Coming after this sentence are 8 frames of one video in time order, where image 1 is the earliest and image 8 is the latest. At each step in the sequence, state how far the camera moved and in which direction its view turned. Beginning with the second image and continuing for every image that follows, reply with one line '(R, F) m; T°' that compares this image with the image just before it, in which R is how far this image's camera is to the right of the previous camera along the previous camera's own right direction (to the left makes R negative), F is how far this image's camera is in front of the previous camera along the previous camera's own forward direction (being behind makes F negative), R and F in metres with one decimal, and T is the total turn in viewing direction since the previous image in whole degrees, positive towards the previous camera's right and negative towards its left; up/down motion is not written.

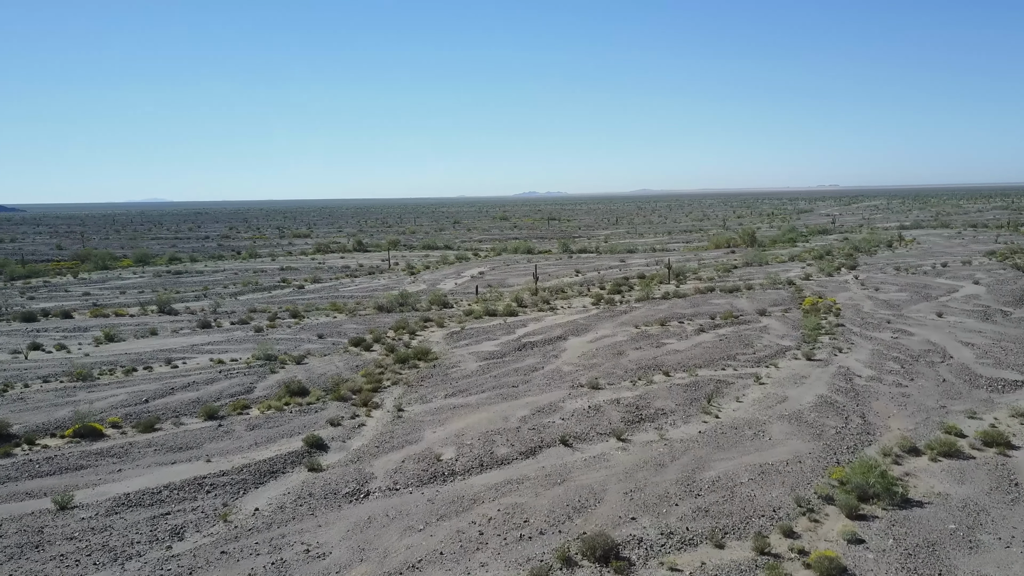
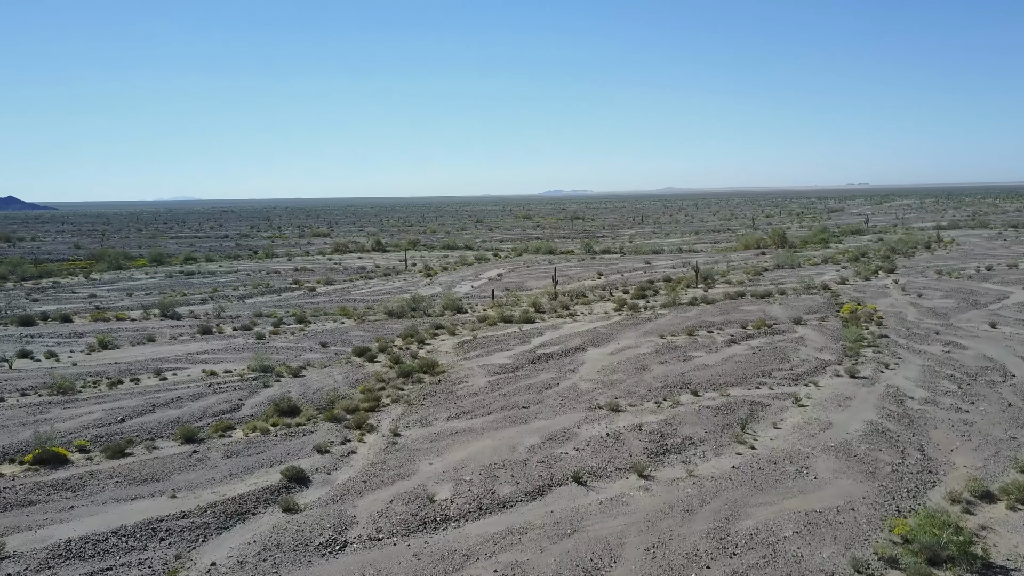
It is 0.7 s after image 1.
(+0.3, +1.9) m; -2°
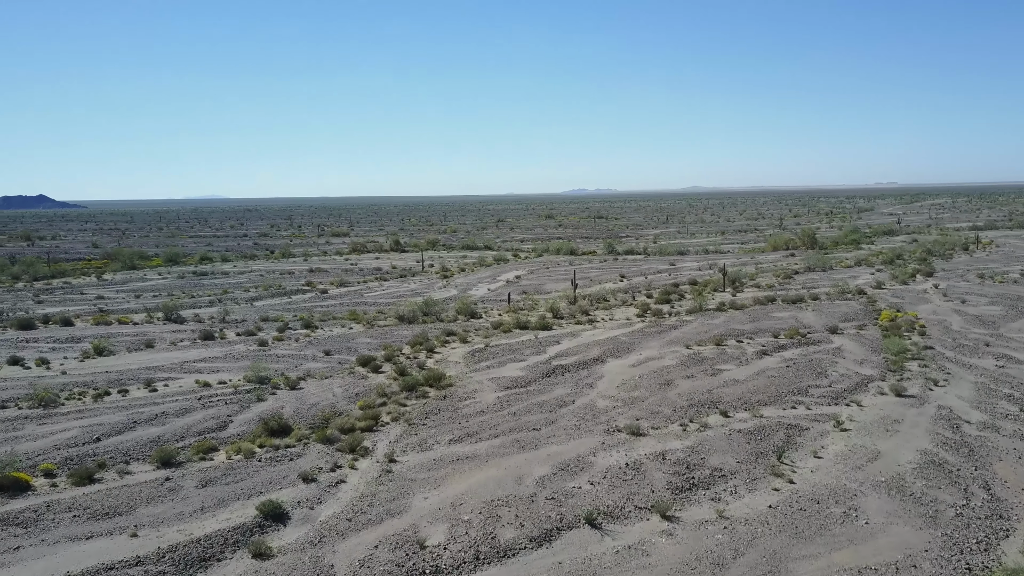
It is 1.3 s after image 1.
(+0.3, +1.6) m; -2°
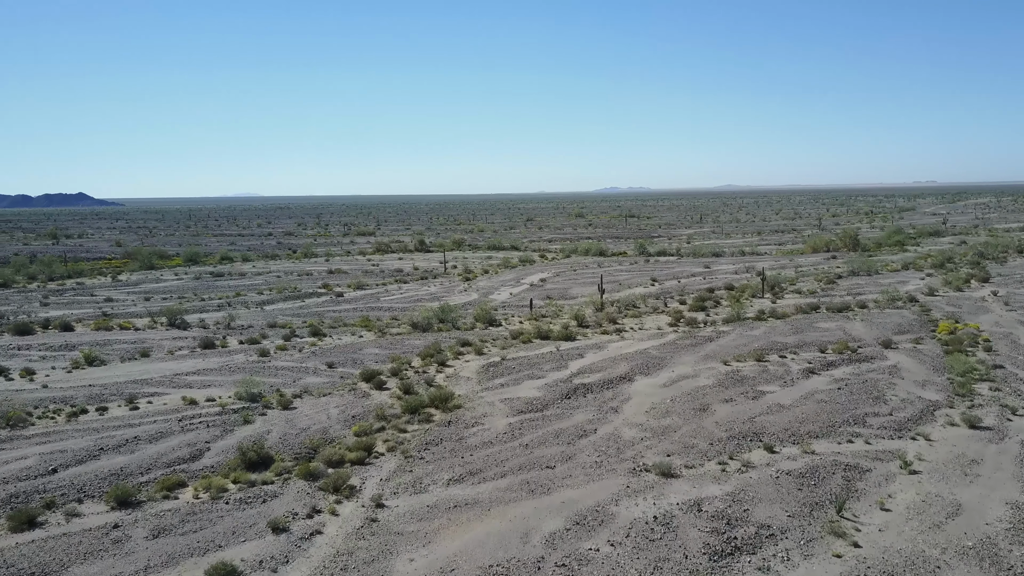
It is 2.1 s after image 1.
(+0.3, +2.2) m; -2°
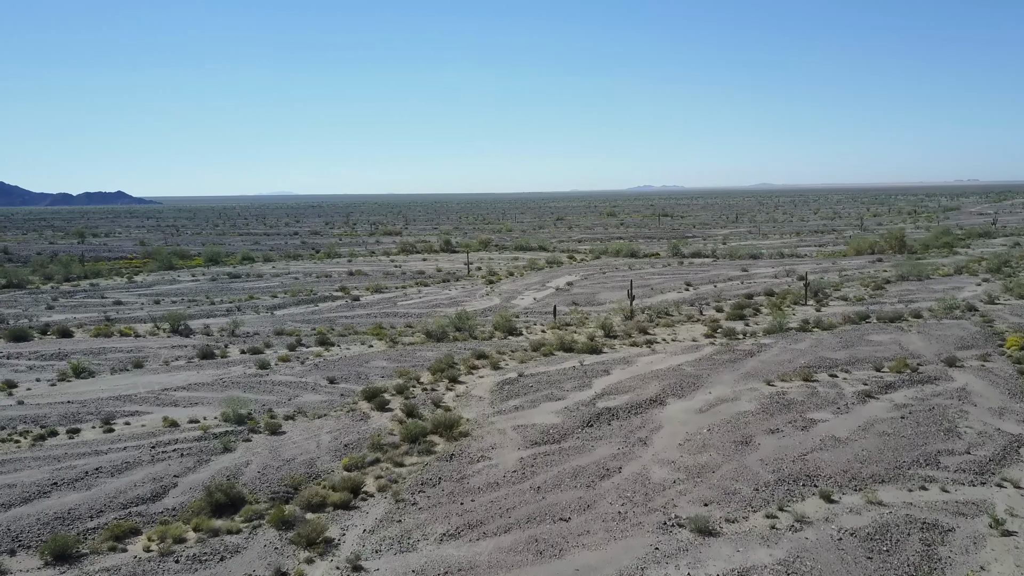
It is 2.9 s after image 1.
(+0.3, +2.2) m; -2°
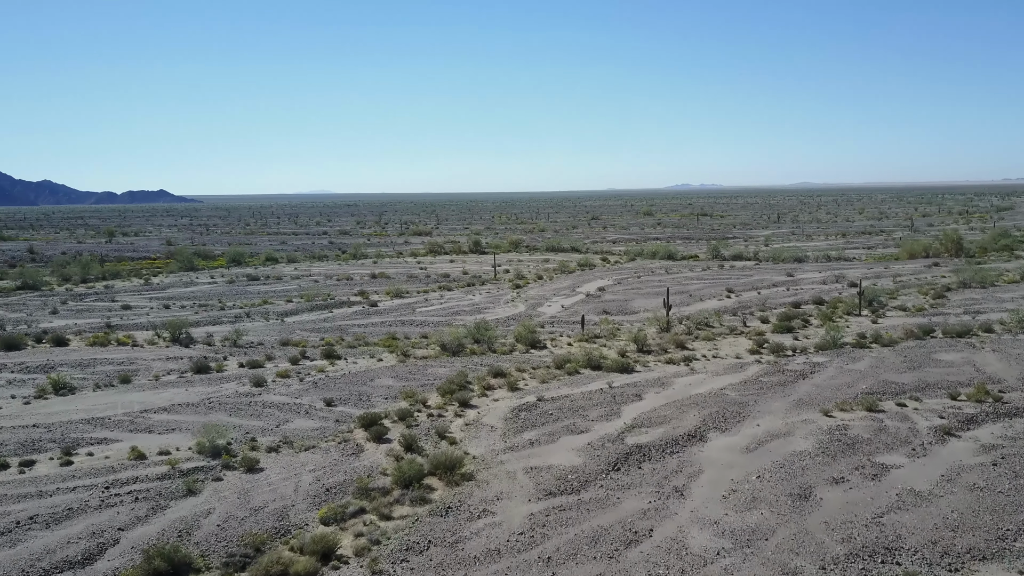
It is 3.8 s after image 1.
(+0.4, +2.4) m; -3°
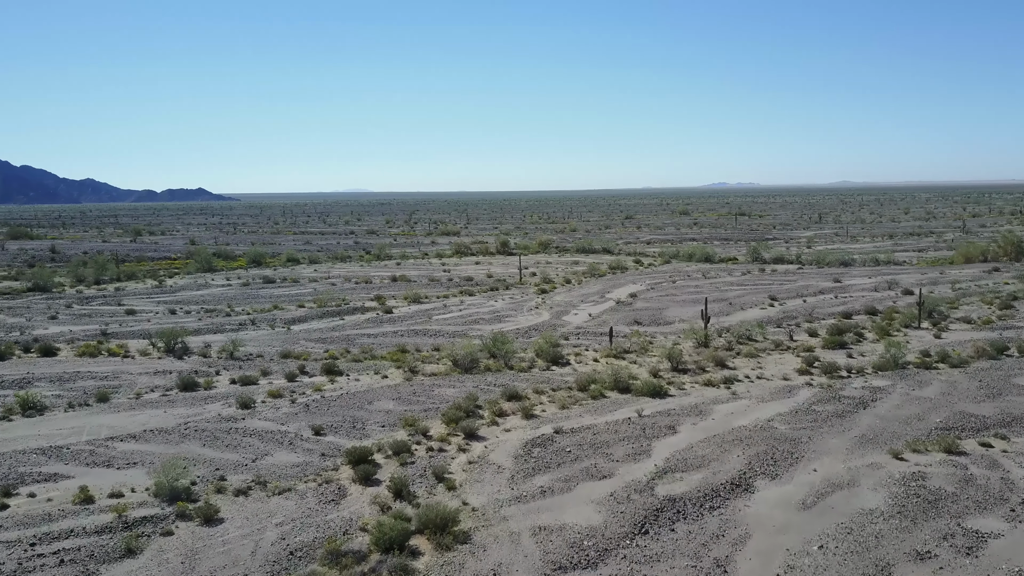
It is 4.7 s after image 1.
(+0.4, +2.4) m; -2°
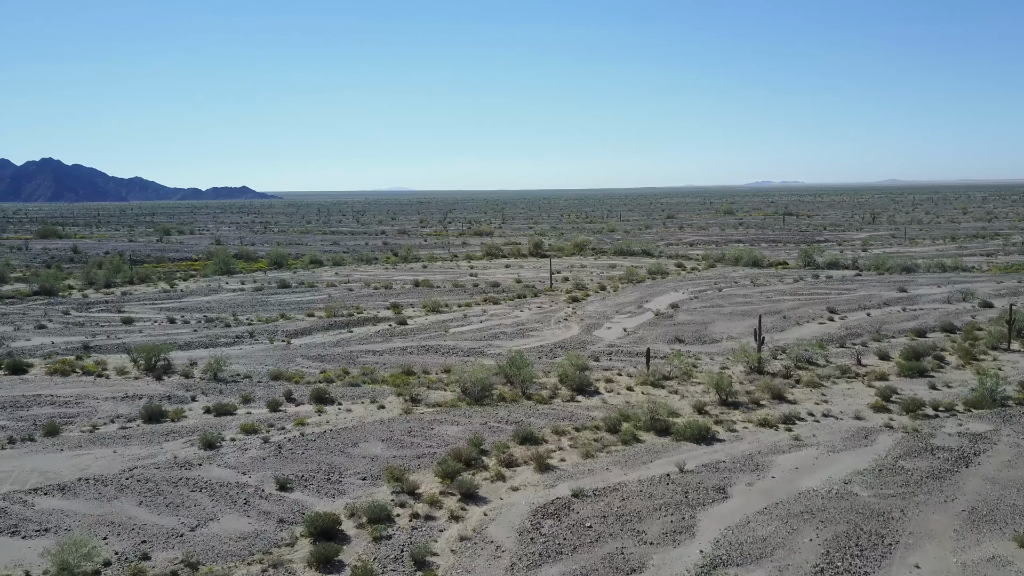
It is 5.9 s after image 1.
(+0.5, +3.3) m; -3°
